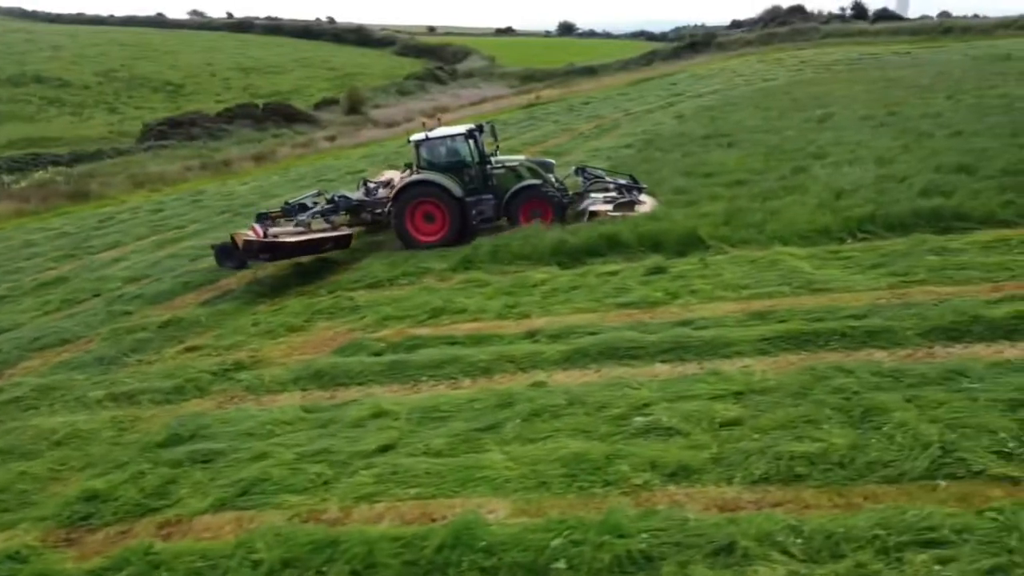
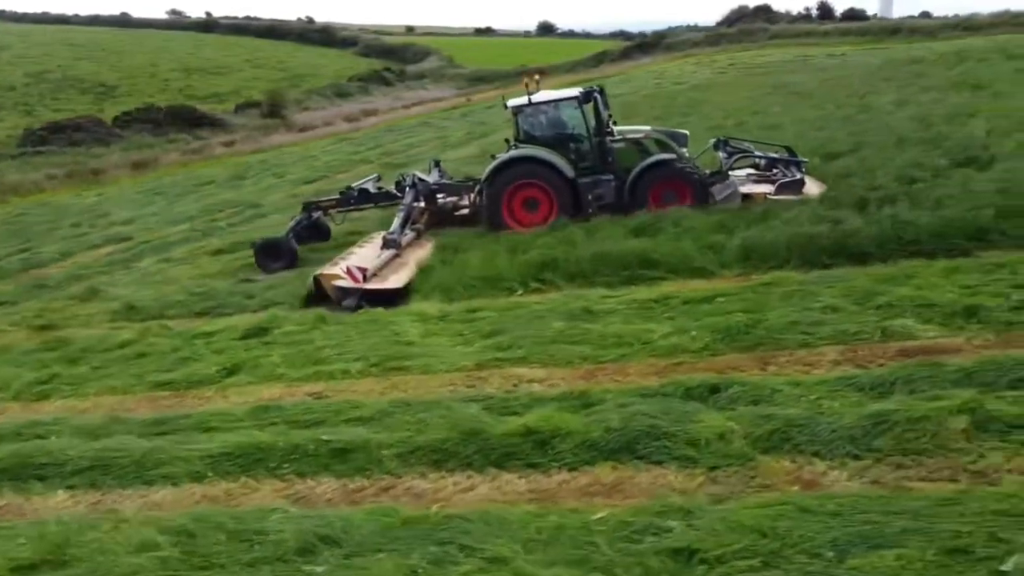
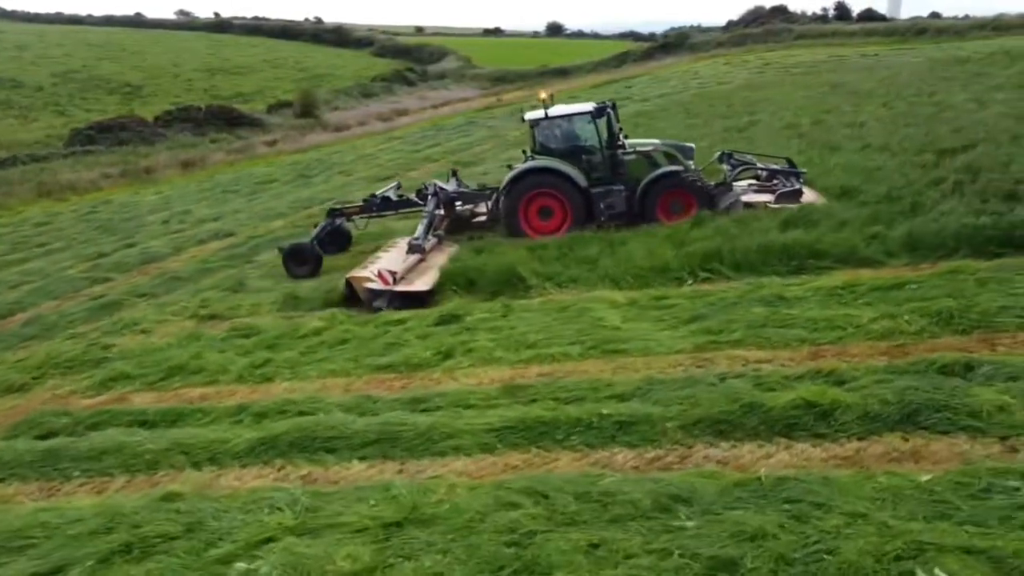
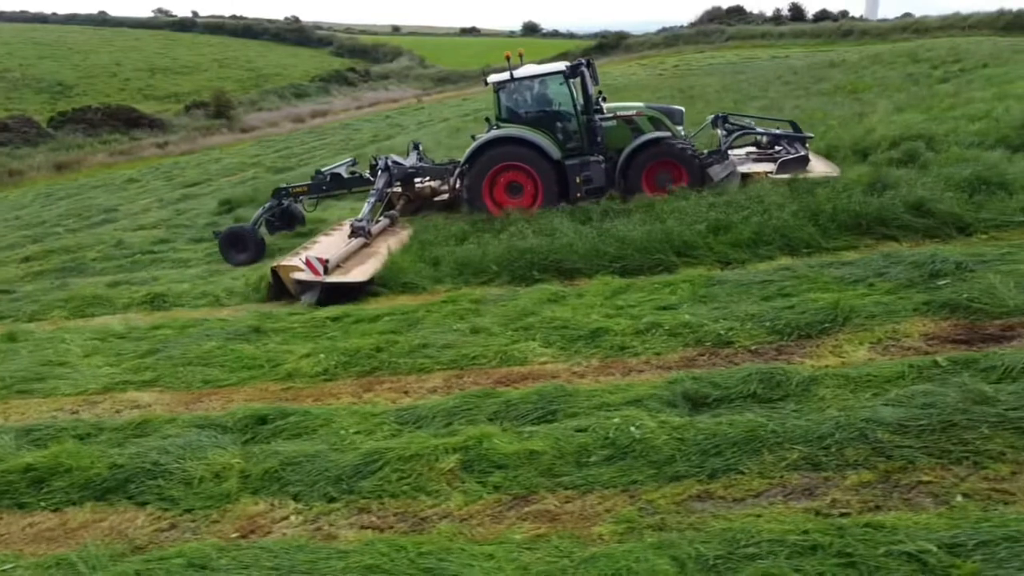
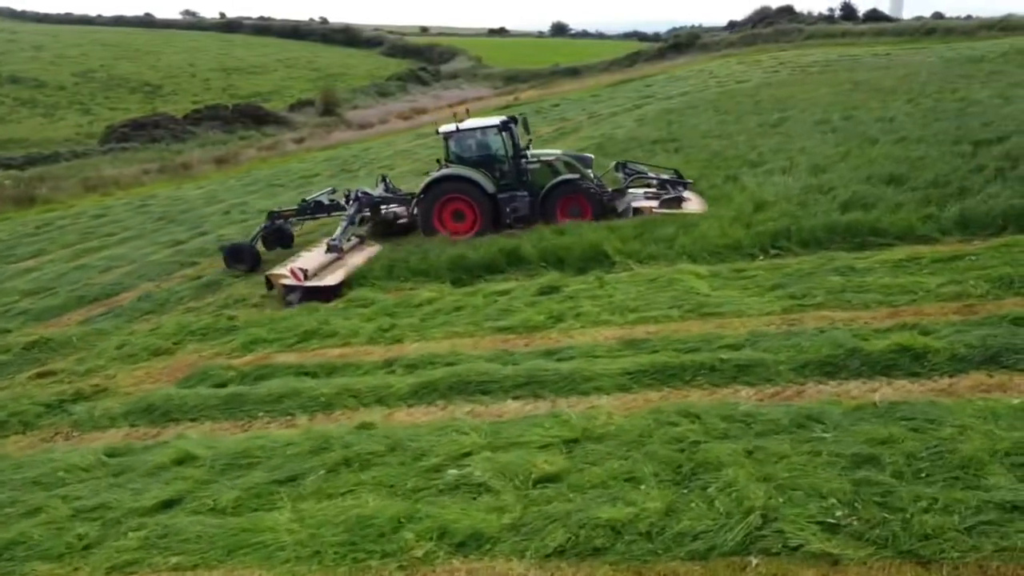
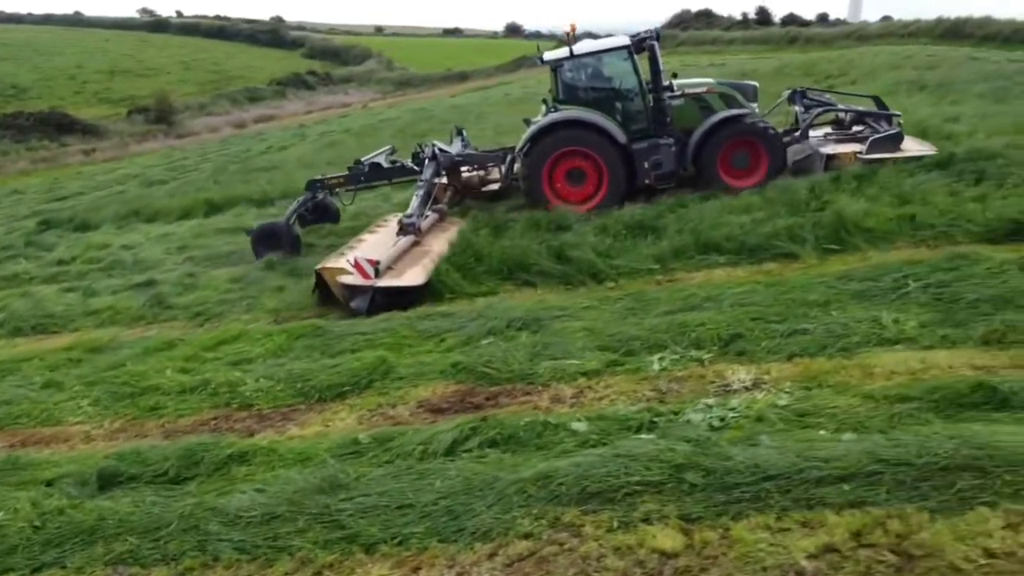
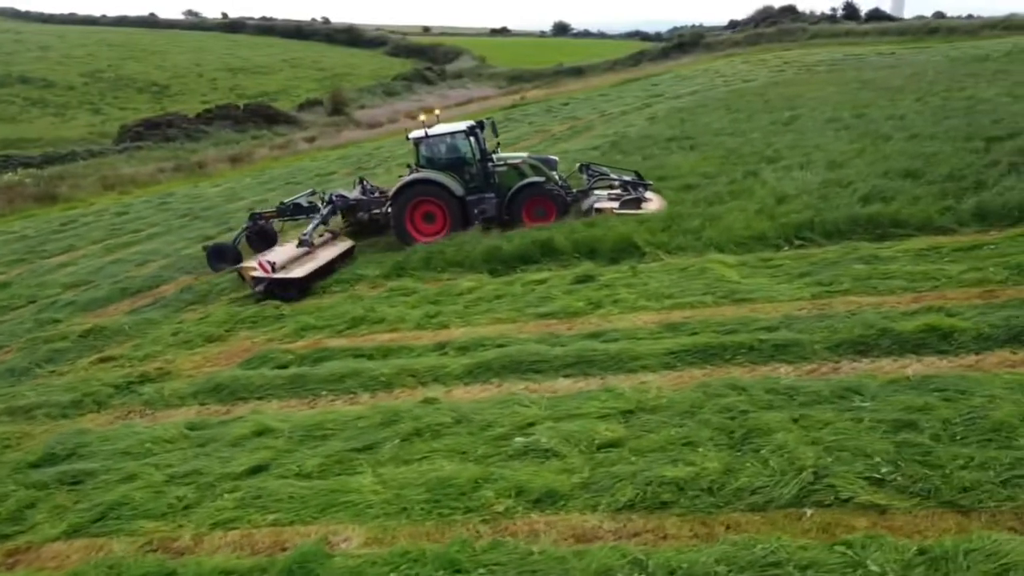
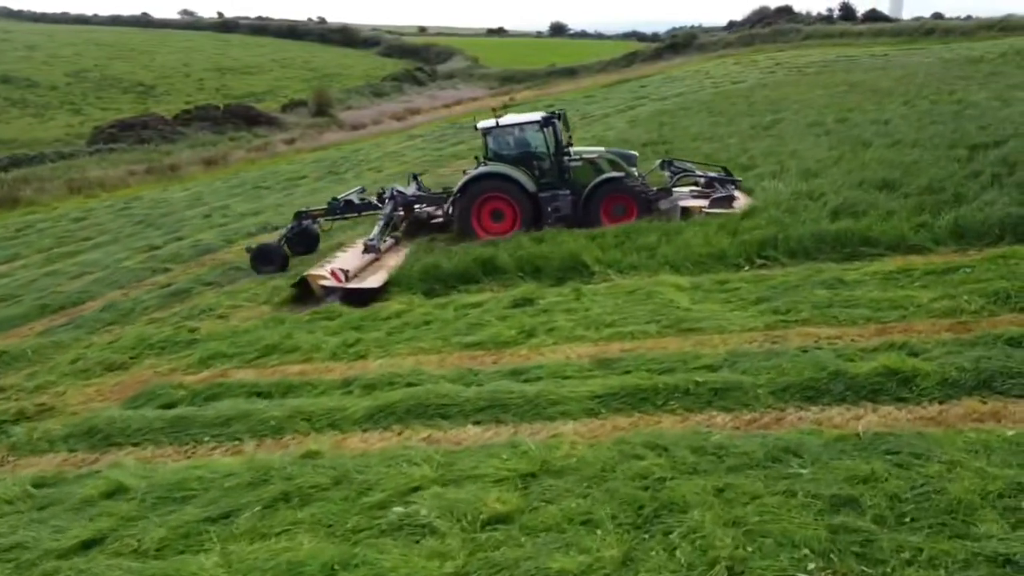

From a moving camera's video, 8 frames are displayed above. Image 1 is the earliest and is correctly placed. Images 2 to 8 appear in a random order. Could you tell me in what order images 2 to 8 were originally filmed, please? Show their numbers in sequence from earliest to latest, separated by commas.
7, 5, 8, 3, 2, 4, 6
